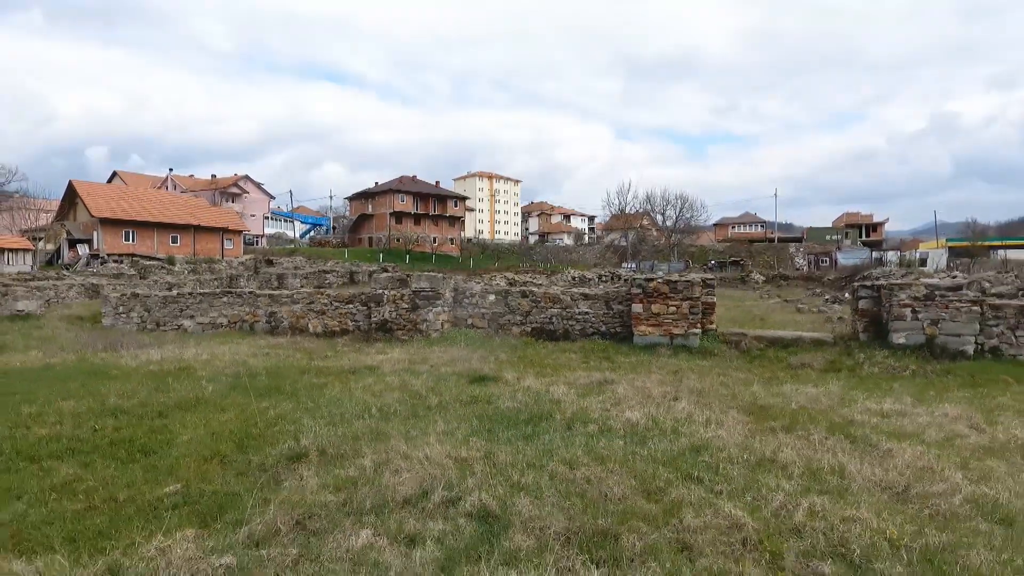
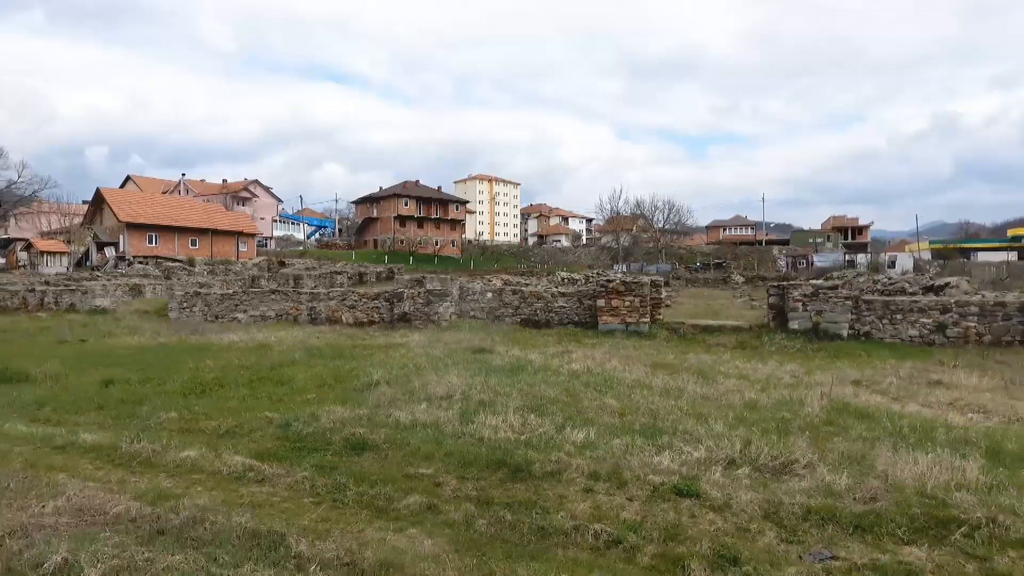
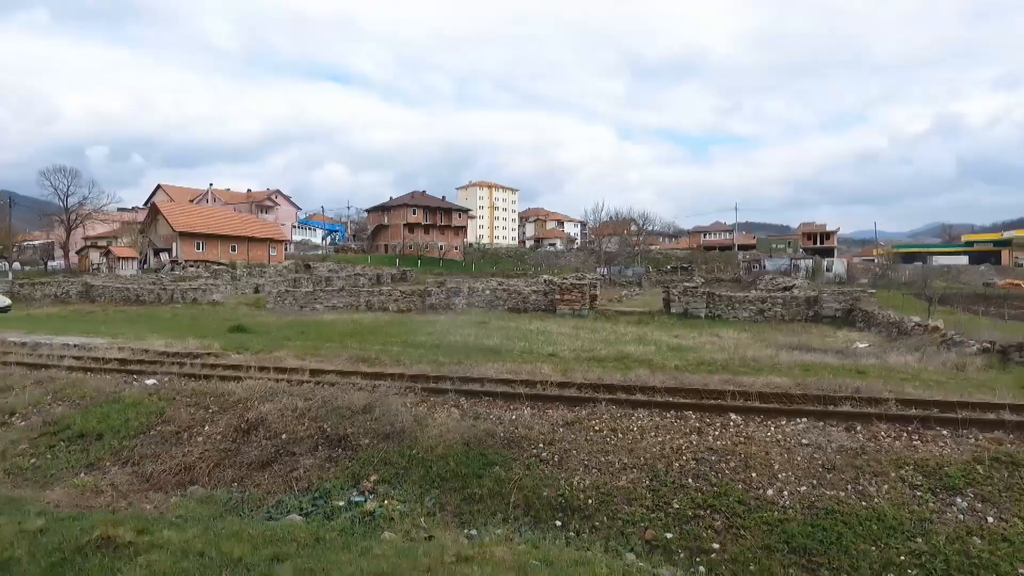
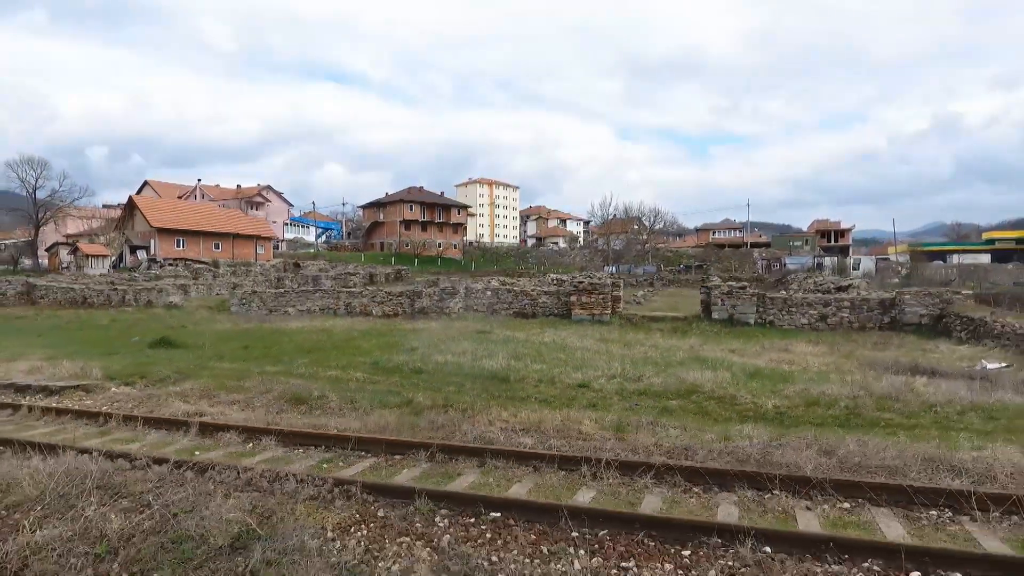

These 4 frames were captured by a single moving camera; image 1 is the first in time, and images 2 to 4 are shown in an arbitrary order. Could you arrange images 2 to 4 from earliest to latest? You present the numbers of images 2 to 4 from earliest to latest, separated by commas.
2, 4, 3
